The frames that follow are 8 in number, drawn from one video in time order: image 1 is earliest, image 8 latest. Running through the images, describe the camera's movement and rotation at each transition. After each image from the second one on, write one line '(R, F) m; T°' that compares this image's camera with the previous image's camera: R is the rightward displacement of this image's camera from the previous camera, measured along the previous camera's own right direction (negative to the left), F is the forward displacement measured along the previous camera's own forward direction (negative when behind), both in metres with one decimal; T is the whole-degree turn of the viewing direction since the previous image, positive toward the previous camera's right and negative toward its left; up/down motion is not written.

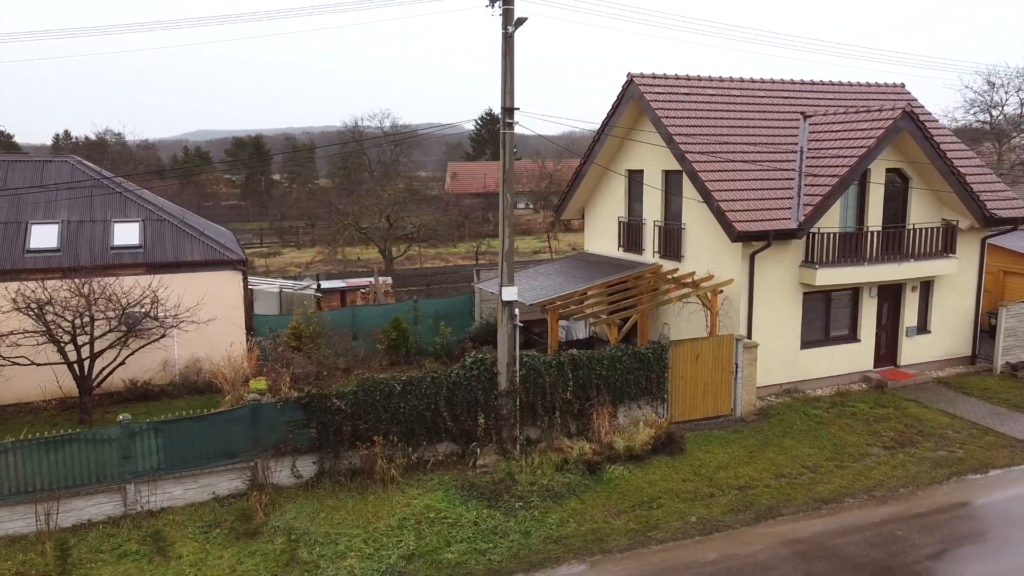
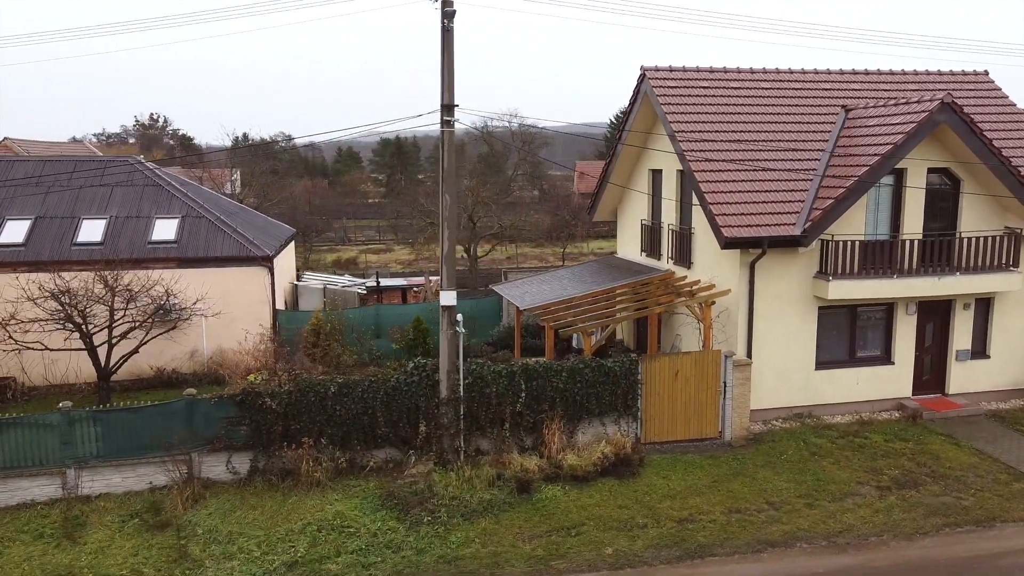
(+2.8, +0.8) m; -11°
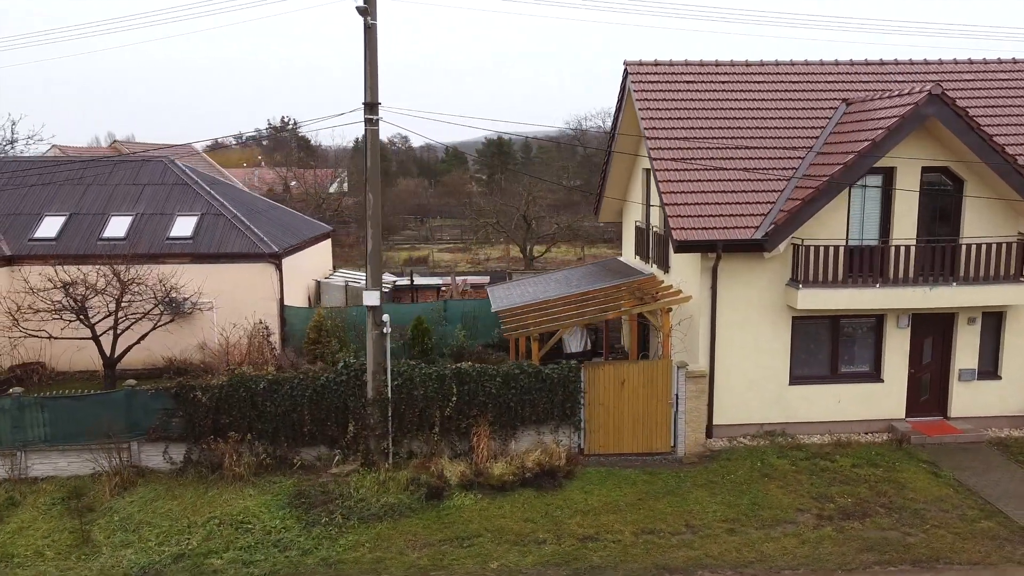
(+2.5, +0.5) m; -8°
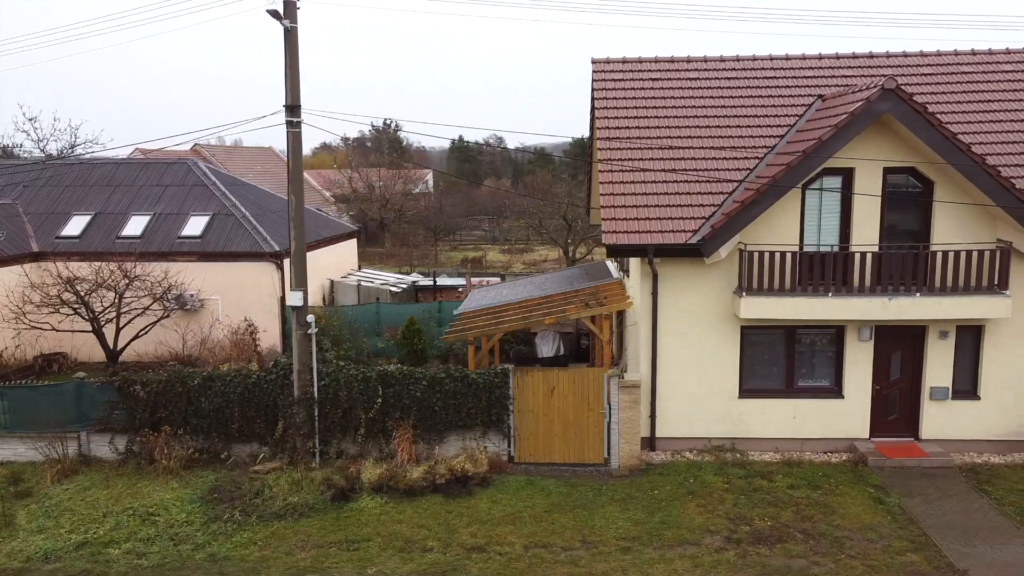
(+2.4, +0.3) m; -7°
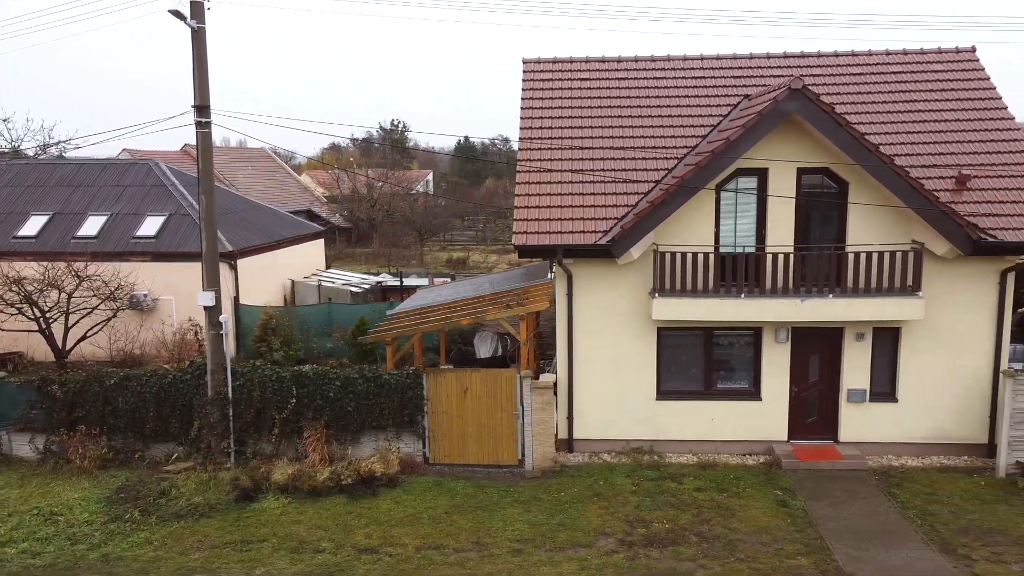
(+1.3, 0.0) m; -1°
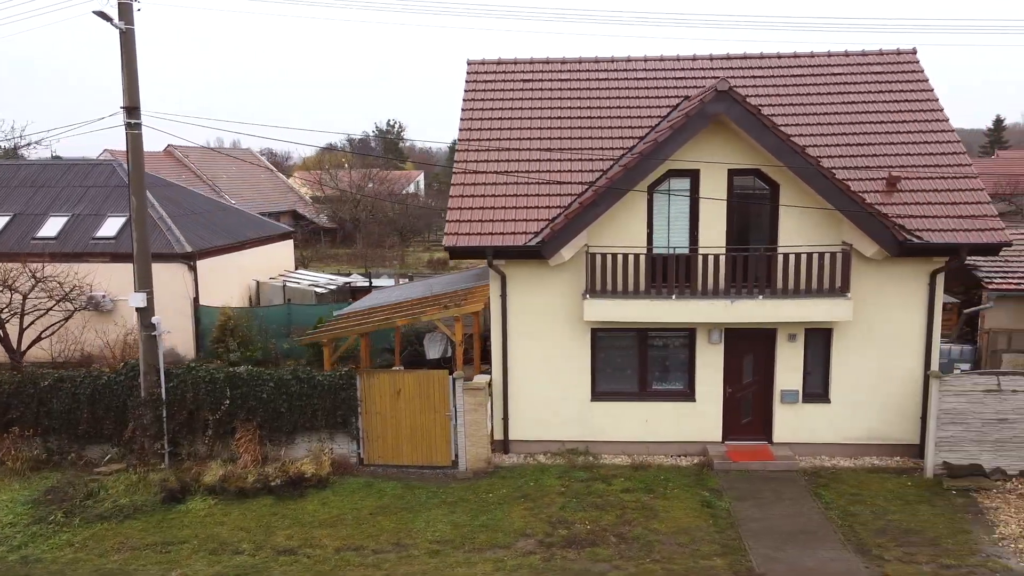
(+0.9, 0.0) m; 0°
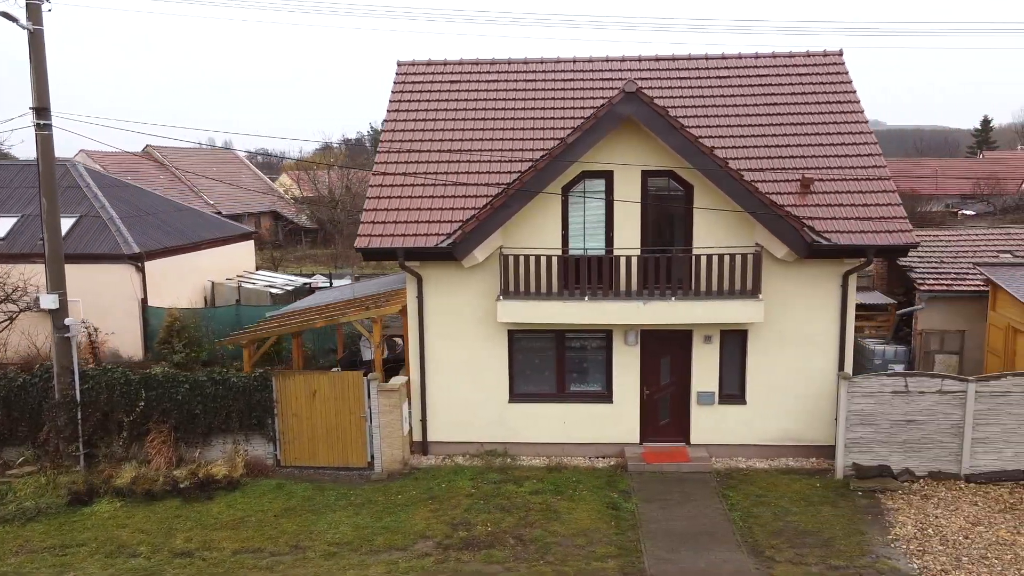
(+1.1, 0.0) m; 0°
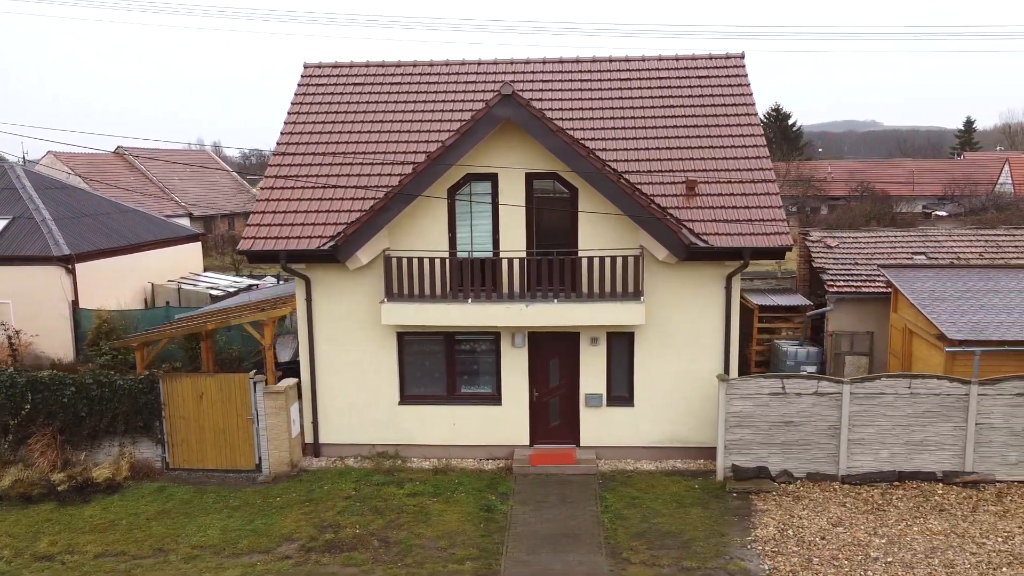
(+1.5, 0.0) m; 0°
